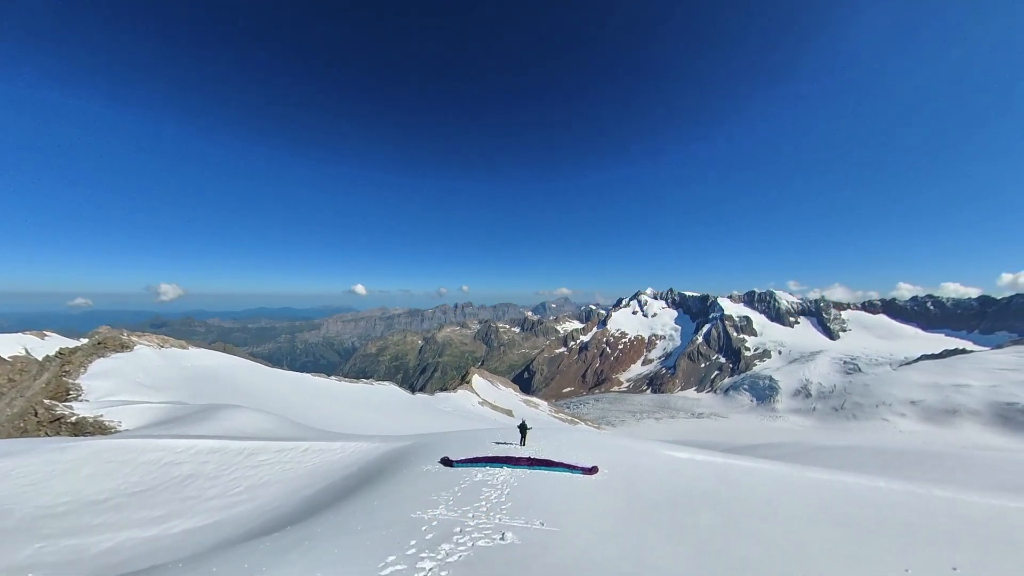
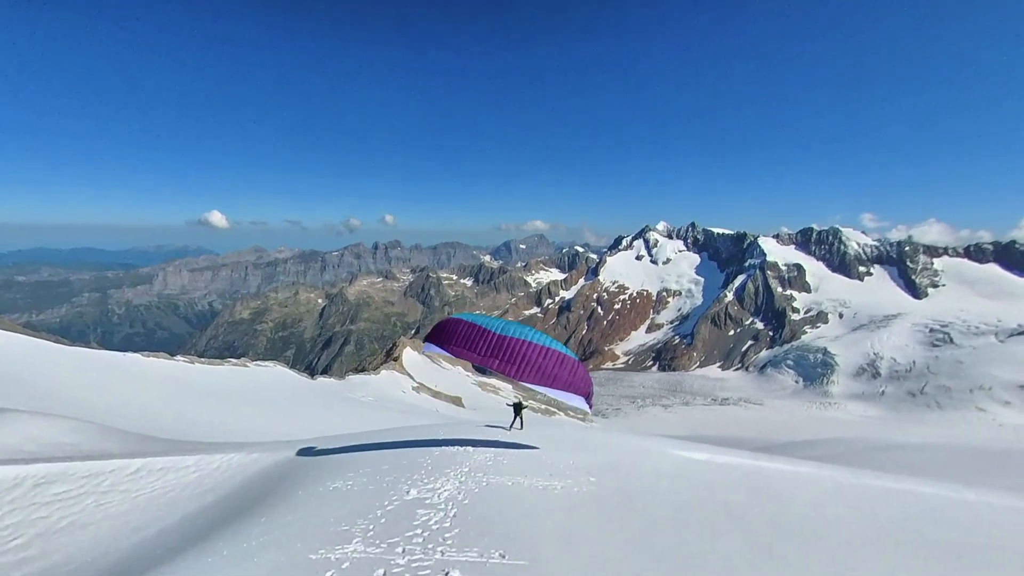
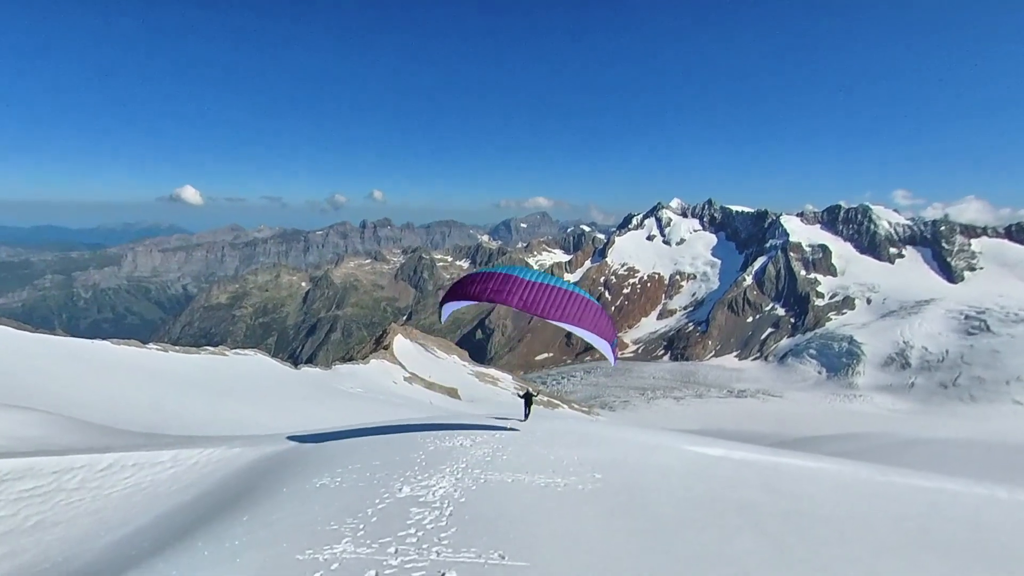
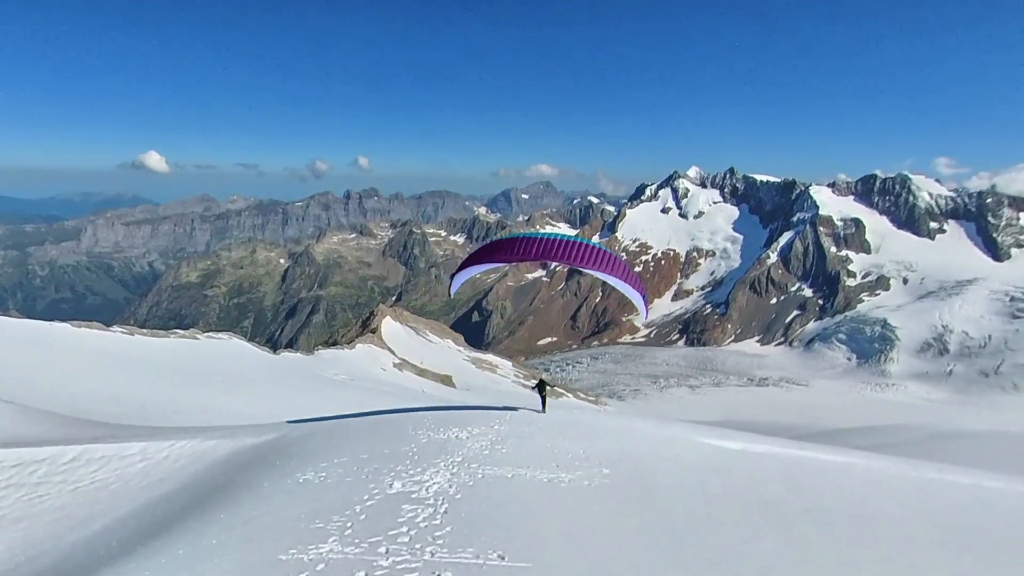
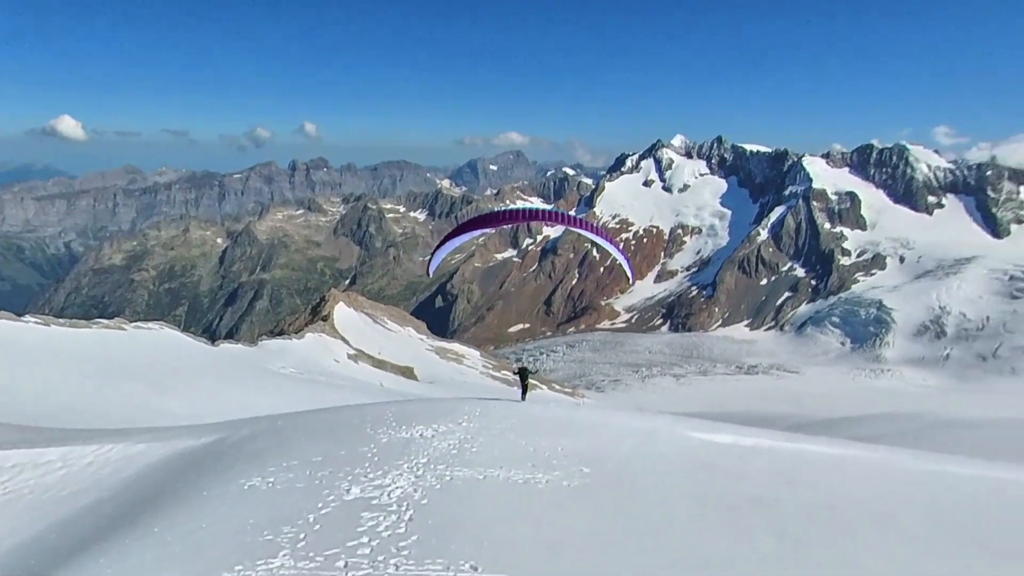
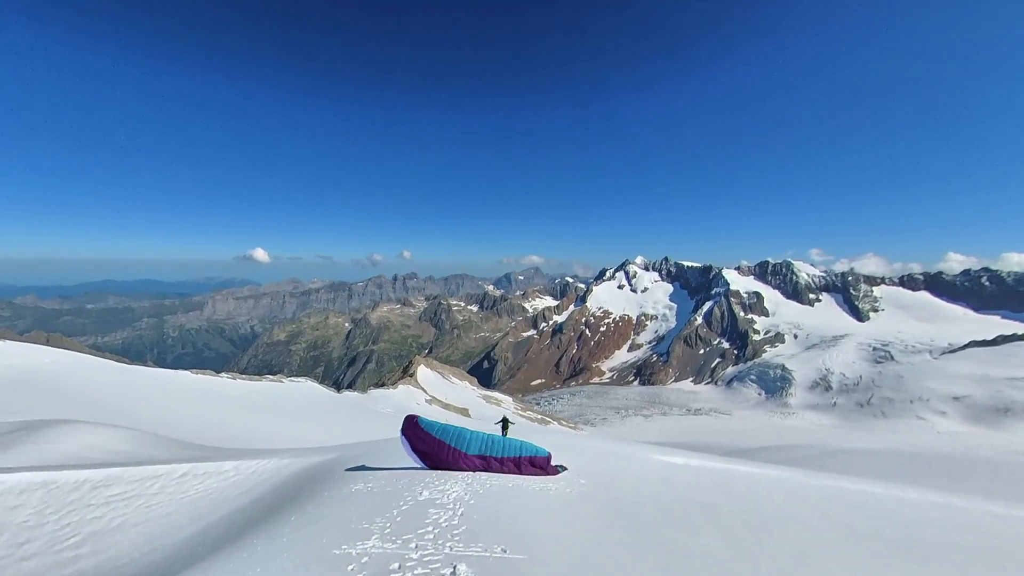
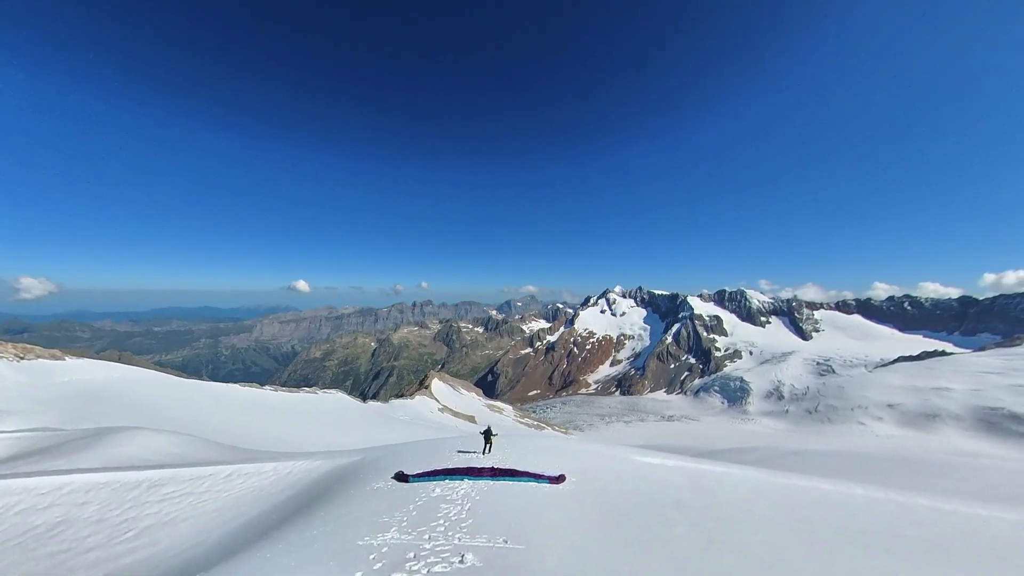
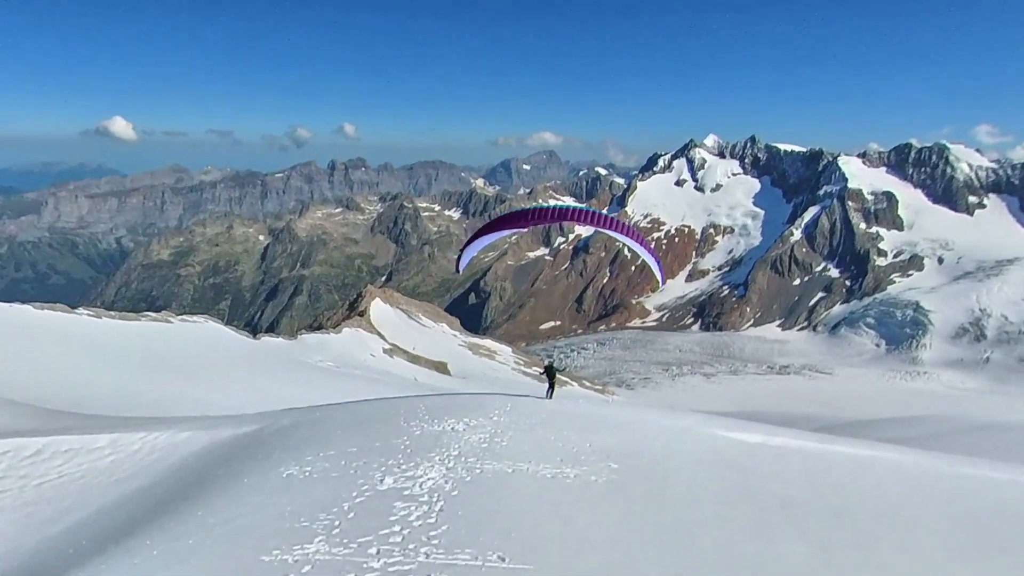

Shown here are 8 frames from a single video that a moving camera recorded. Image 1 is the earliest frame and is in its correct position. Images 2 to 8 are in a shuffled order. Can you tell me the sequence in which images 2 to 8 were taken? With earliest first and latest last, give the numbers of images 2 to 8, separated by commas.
7, 6, 2, 3, 4, 8, 5
